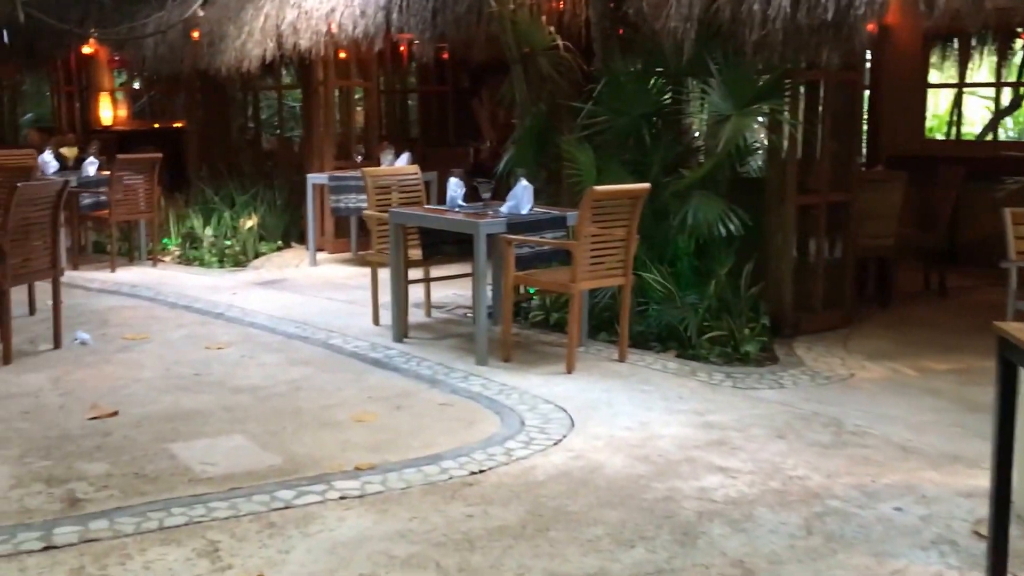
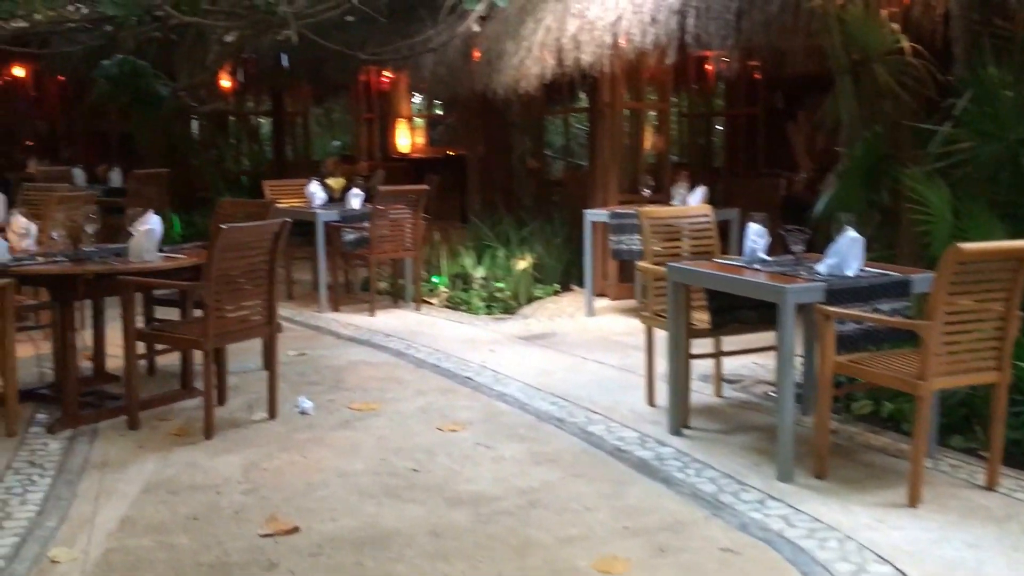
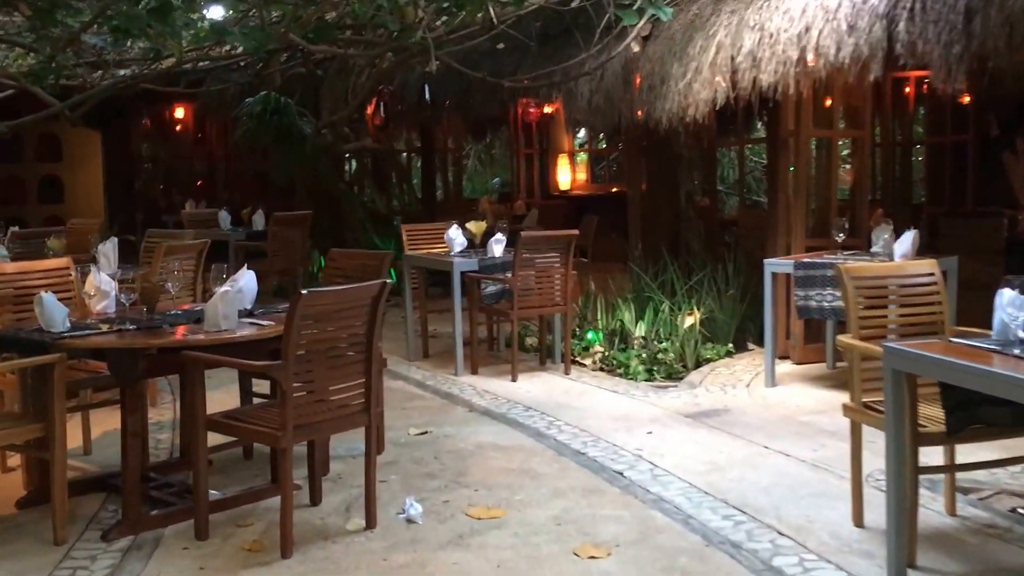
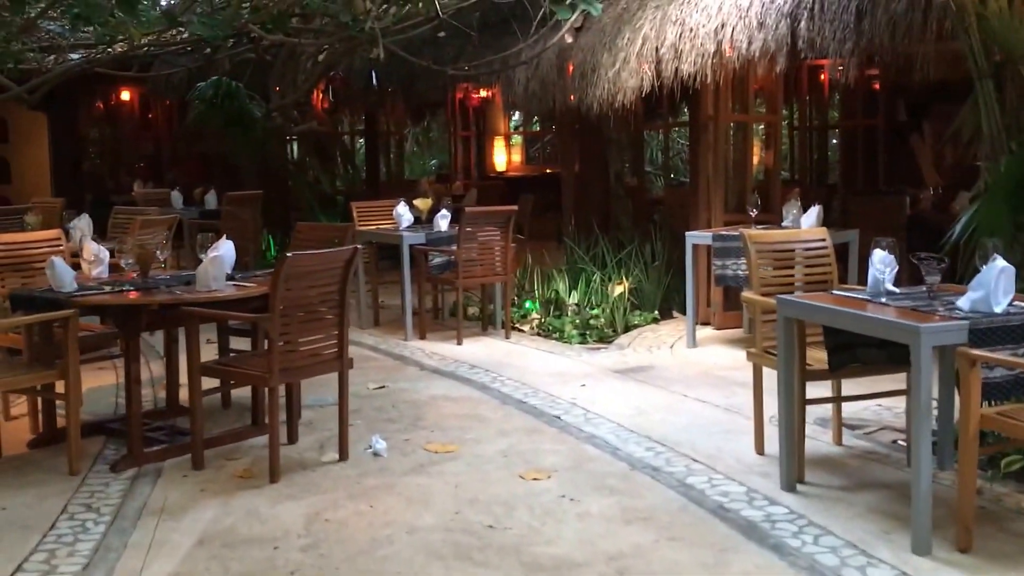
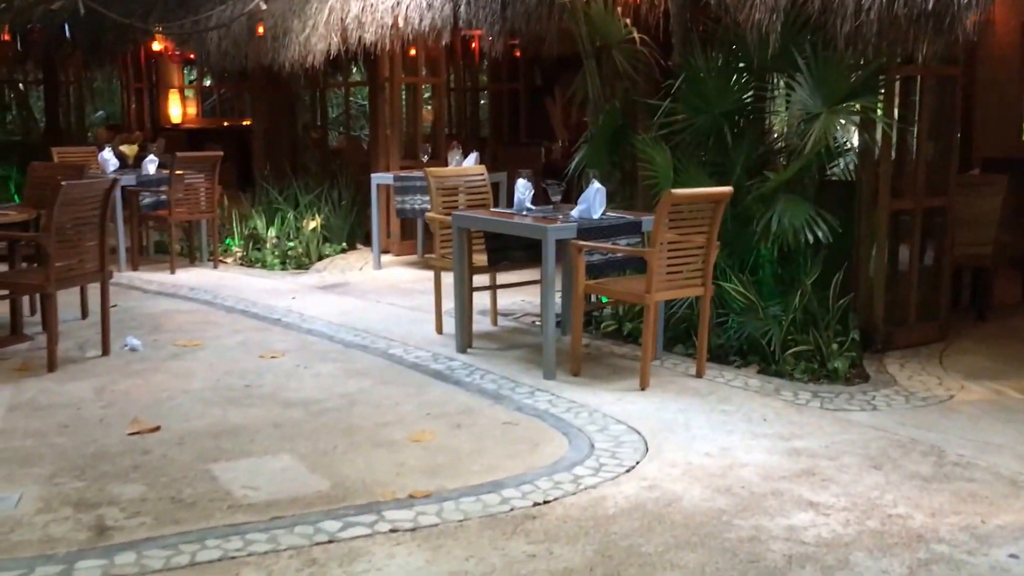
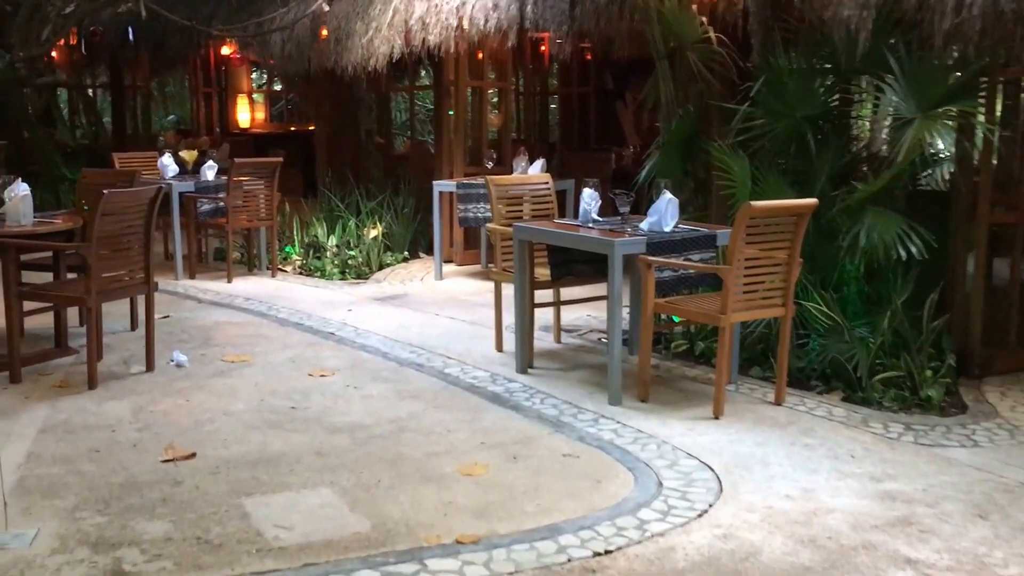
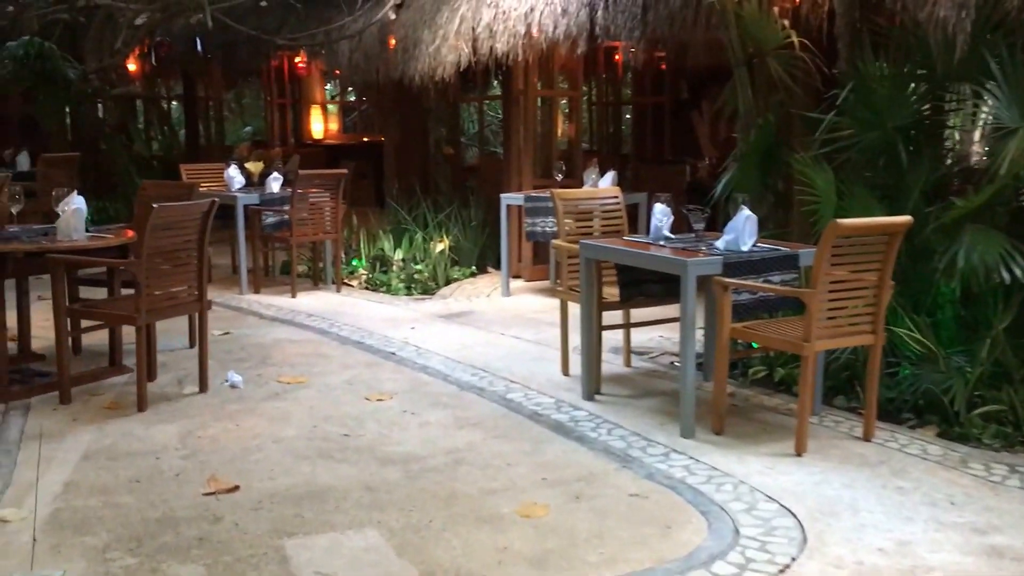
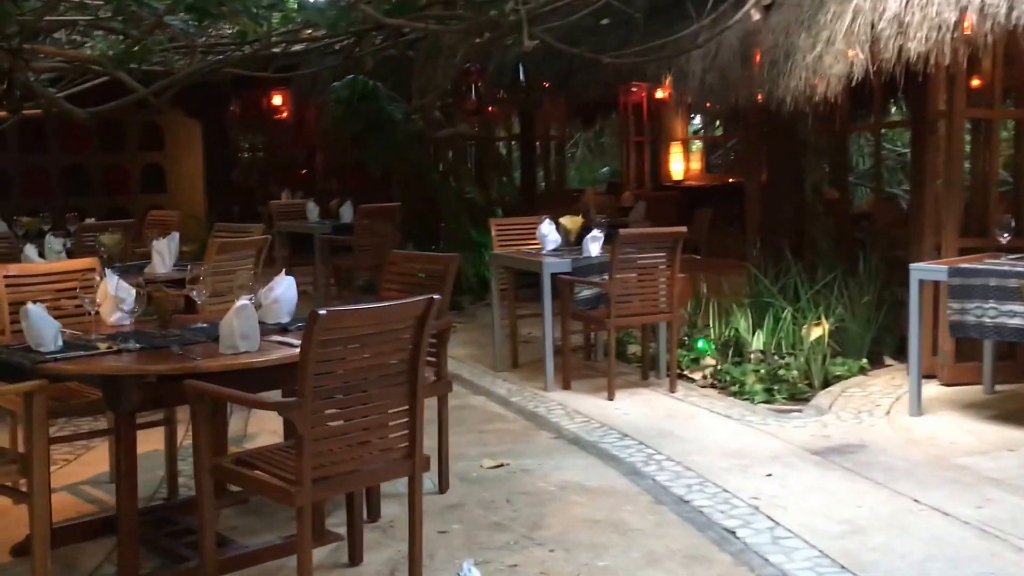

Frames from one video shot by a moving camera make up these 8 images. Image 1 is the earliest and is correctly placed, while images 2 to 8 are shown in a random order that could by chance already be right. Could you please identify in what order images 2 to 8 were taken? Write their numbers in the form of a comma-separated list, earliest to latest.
5, 6, 7, 2, 4, 3, 8
